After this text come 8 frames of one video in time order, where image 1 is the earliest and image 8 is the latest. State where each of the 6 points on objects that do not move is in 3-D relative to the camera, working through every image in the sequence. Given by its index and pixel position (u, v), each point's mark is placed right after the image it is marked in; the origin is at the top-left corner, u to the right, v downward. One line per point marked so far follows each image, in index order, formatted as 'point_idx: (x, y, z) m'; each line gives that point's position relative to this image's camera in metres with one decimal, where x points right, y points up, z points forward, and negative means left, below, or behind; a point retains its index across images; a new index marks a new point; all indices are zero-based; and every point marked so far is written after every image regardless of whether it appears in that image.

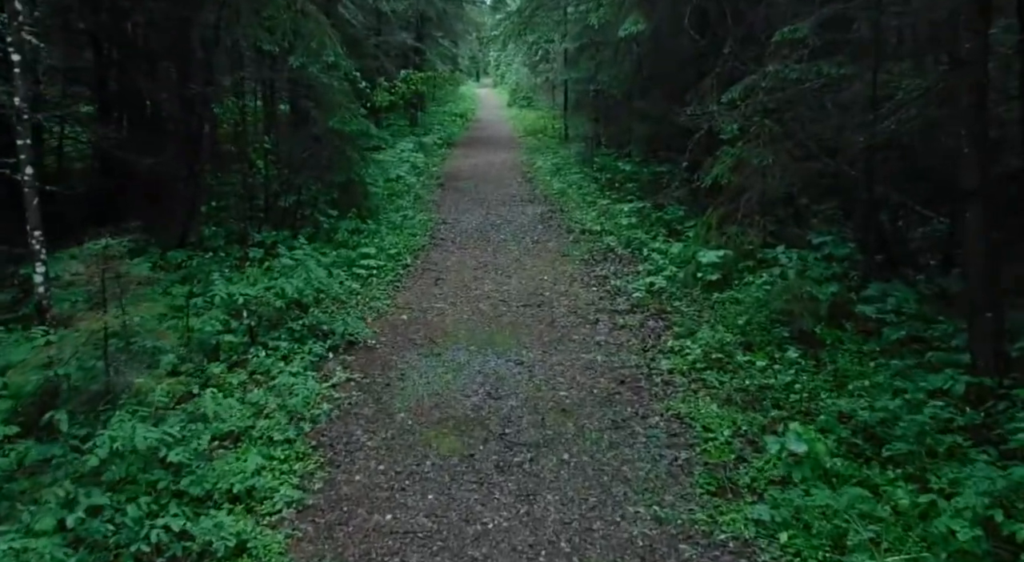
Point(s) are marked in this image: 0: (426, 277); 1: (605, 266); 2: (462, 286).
0: (-1.2, 0.0, +11.6) m
1: (+1.5, +0.2, +12.5) m
2: (-0.7, -0.1, +11.4) m
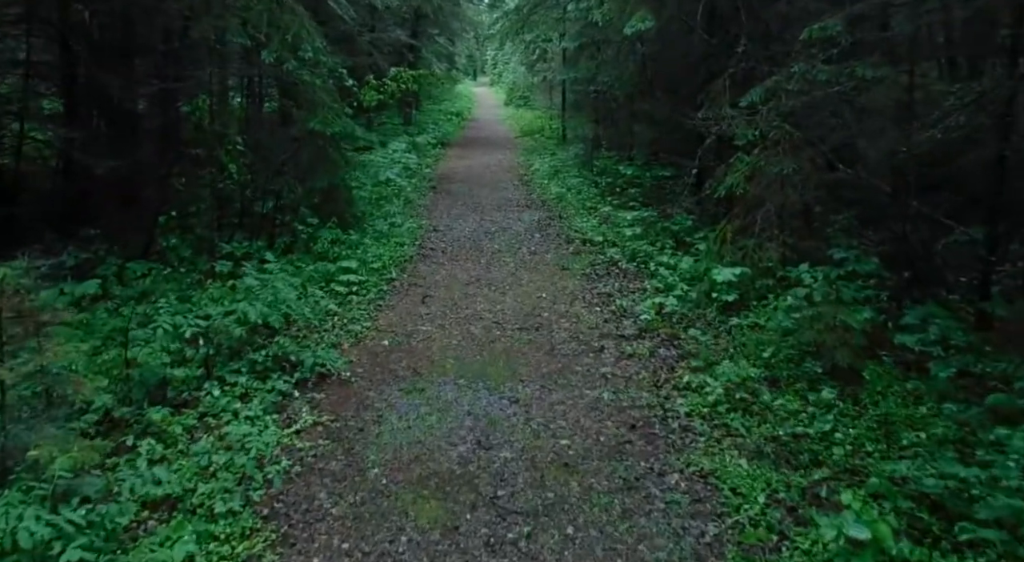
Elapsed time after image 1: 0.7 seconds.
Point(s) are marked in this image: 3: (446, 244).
0: (-1.3, -0.2, +10.6) m
1: (+1.4, 0.0, +11.4) m
2: (-0.8, -0.3, +10.3) m
3: (-1.1, +0.6, +13.7) m
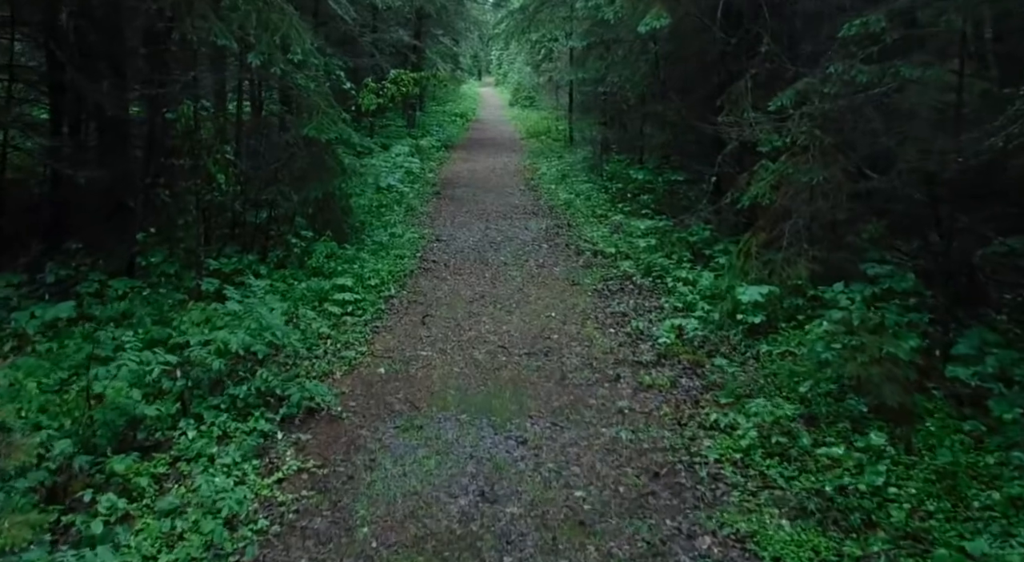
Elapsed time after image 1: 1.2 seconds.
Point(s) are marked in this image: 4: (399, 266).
0: (-1.2, -0.4, +9.8) m
1: (+1.5, -0.2, +10.6) m
2: (-0.7, -0.6, +9.5) m
3: (-1.0, +0.4, +13.0) m
4: (-1.7, +0.2, +11.7) m
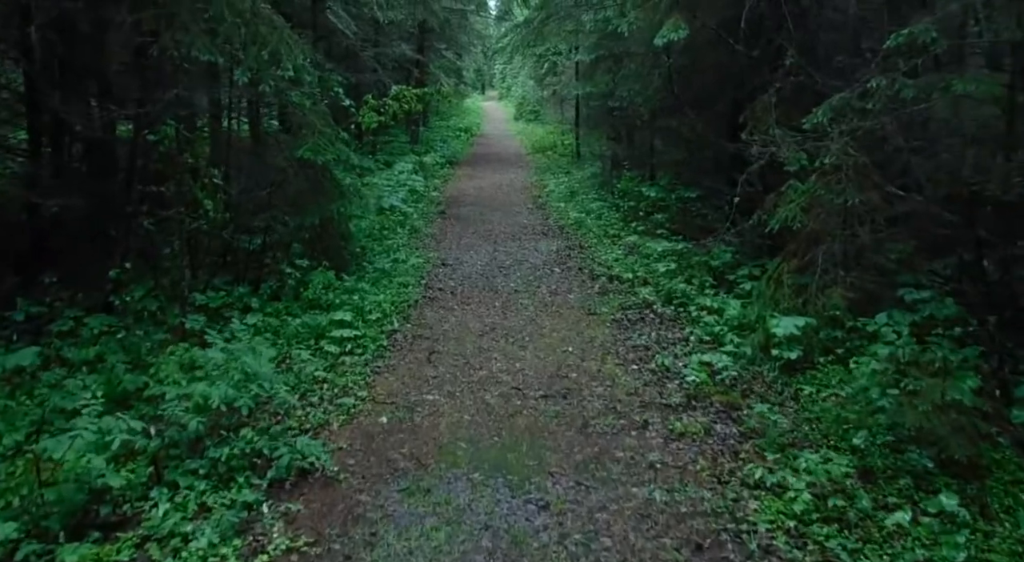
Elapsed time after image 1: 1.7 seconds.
0: (-1.1, -0.8, +9.0) m
1: (+1.6, -0.6, +9.9) m
2: (-0.6, -0.9, +8.8) m
3: (-0.9, 0.0, +12.2) m
4: (-1.5, -0.2, +10.9) m
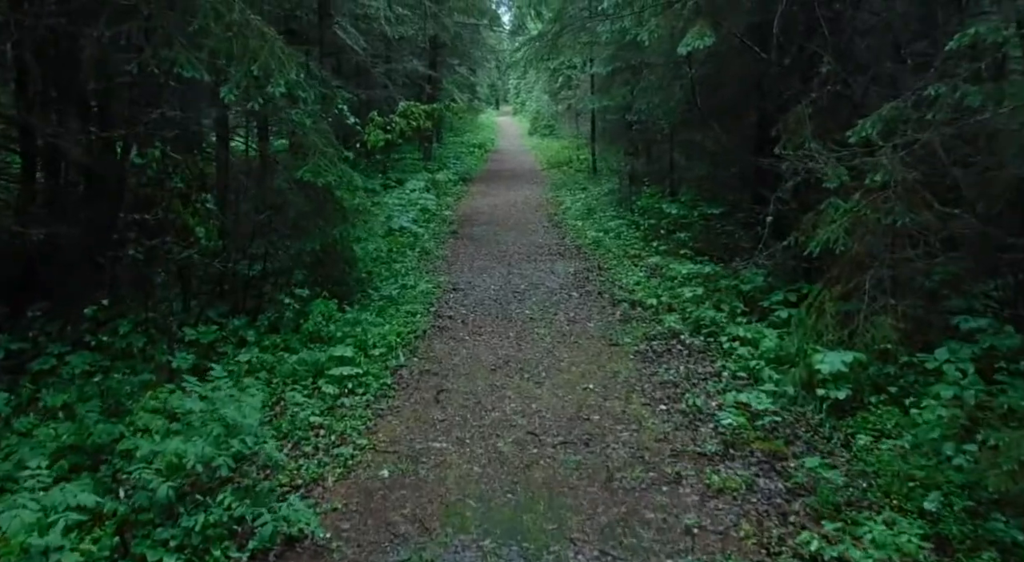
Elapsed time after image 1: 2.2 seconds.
0: (-0.9, -1.1, +8.3) m
1: (+1.8, -0.9, +9.0) m
2: (-0.4, -1.3, +8.0) m
3: (-0.6, -0.4, +11.4) m
4: (-1.3, -0.6, +10.1) m
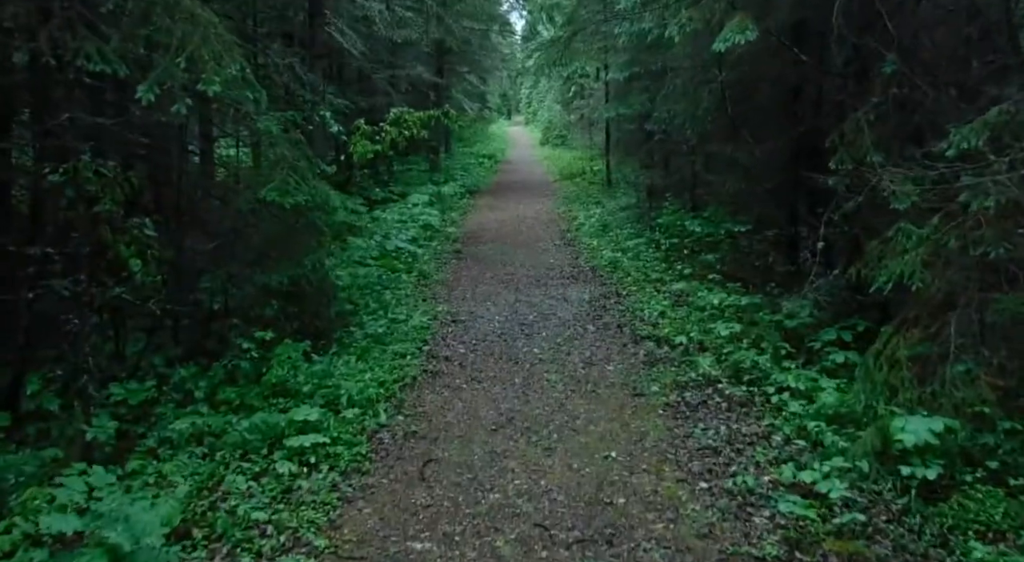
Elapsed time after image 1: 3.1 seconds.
0: (-0.9, -1.5, +6.7) m
1: (+1.9, -1.3, +7.4) m
2: (-0.4, -1.6, +6.4) m
3: (-0.6, -0.8, +9.9) m
4: (-1.2, -1.0, +8.6) m
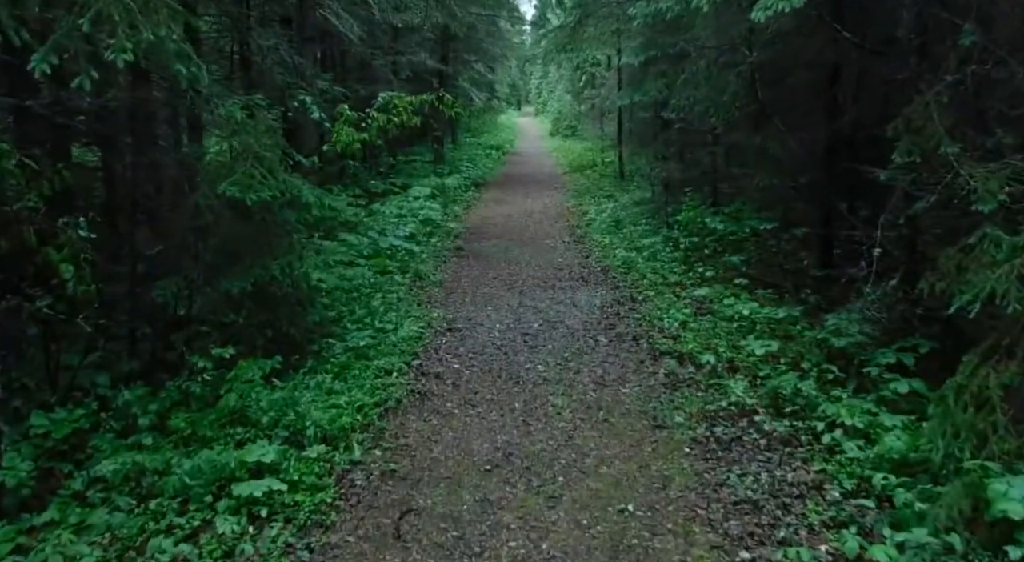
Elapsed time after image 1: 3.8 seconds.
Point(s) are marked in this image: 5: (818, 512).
0: (-0.9, -1.6, +5.5) m
1: (+1.8, -1.4, +6.2) m
2: (-0.4, -1.7, +5.2) m
3: (-0.6, -0.9, +8.7) m
4: (-1.3, -1.0, +7.4) m
5: (+2.1, -1.6, +5.5) m
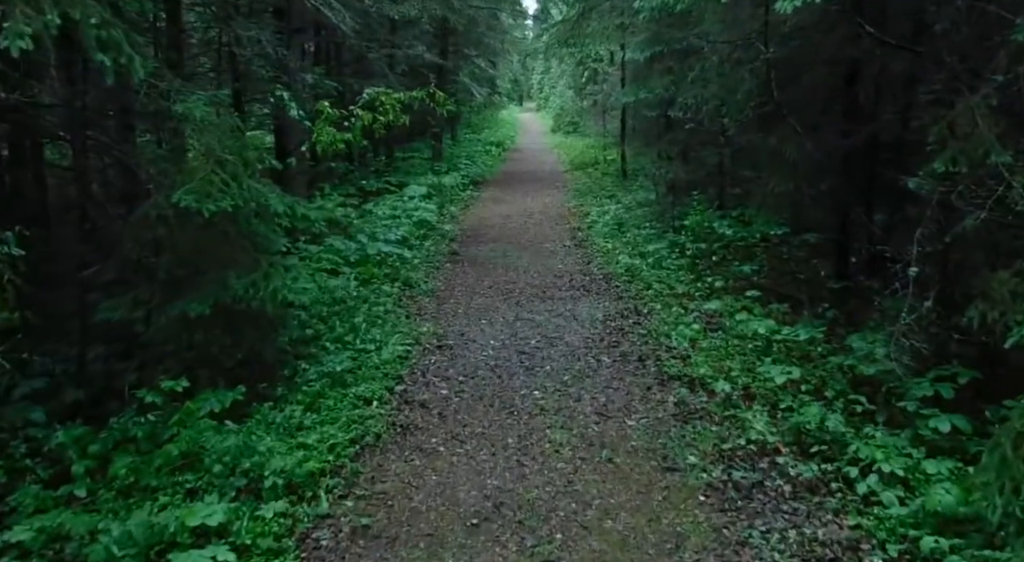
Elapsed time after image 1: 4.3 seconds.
0: (-1.0, -1.8, +4.7) m
1: (+1.8, -1.6, +5.4) m
2: (-0.5, -1.9, +4.4) m
3: (-0.6, -1.1, +7.9) m
4: (-1.3, -1.2, +6.6) m
5: (+2.0, -1.8, +4.7) m
